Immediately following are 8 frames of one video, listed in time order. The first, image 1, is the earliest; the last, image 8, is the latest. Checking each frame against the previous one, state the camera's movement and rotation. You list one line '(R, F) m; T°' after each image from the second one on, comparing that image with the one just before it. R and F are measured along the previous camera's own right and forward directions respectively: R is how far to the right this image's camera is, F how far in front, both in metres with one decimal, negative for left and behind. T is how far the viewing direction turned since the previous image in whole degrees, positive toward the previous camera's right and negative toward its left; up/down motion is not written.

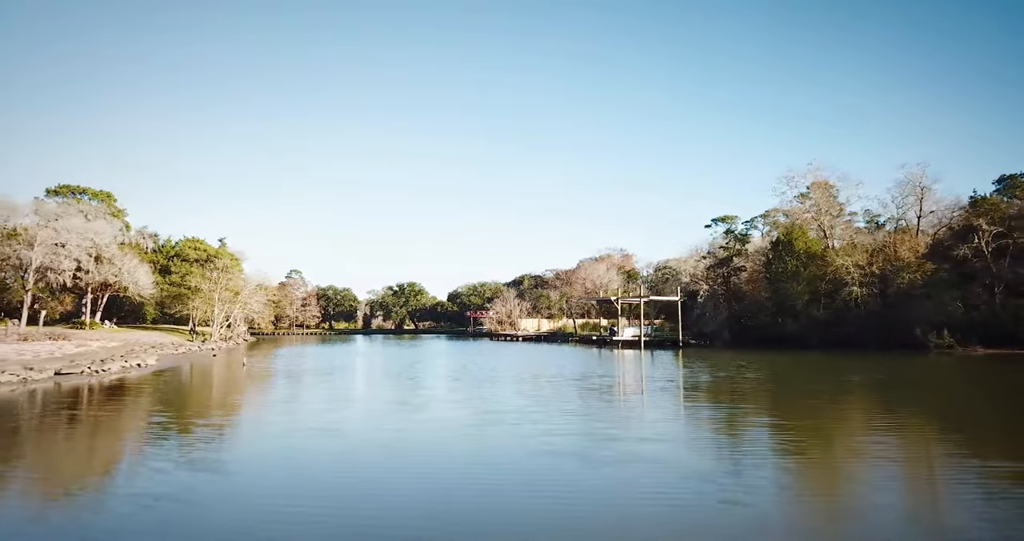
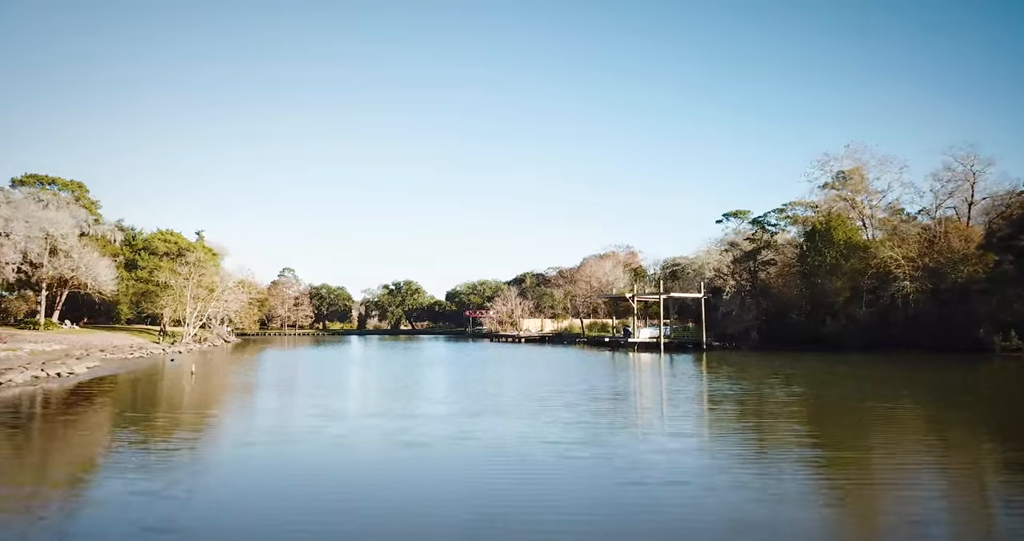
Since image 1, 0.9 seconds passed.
(-0.1, +2.9) m; 0°
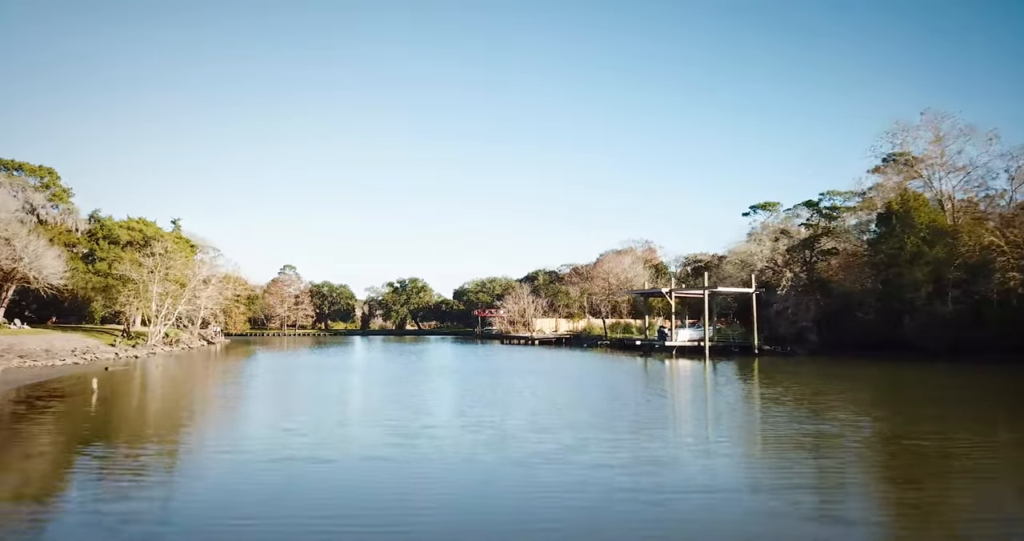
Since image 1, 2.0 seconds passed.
(-0.2, +3.8) m; -1°
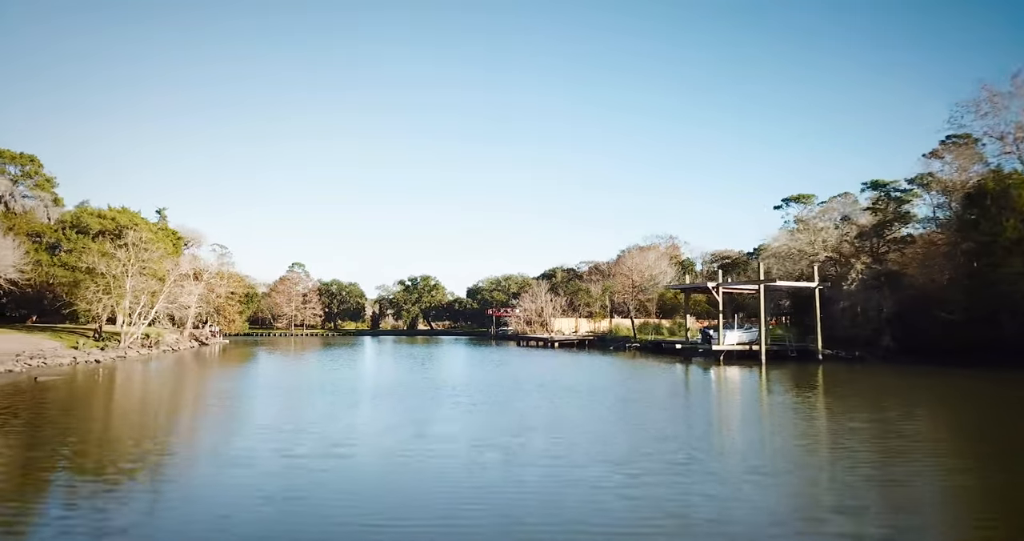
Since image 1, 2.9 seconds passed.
(-0.1, +3.0) m; -1°
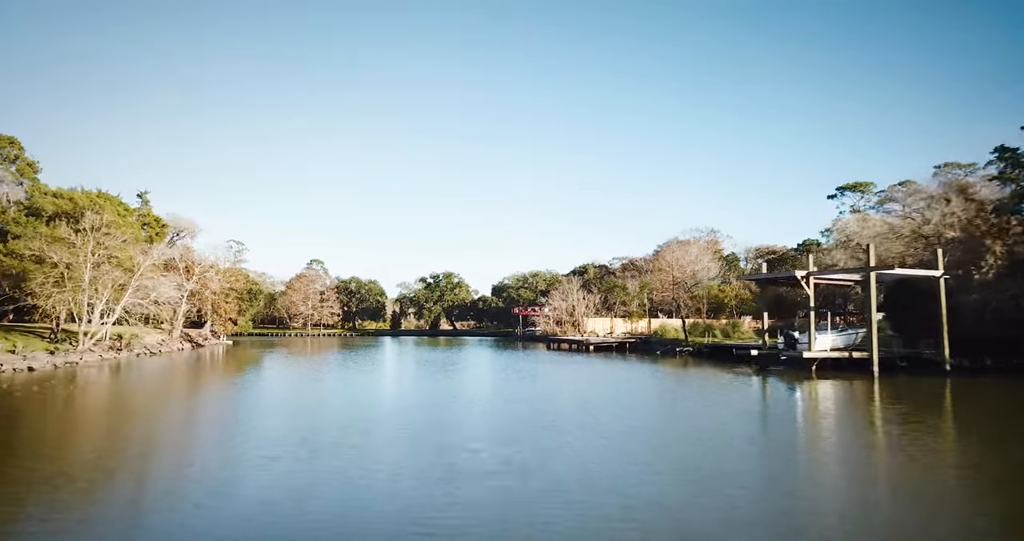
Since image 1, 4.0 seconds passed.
(-0.1, +3.9) m; -2°
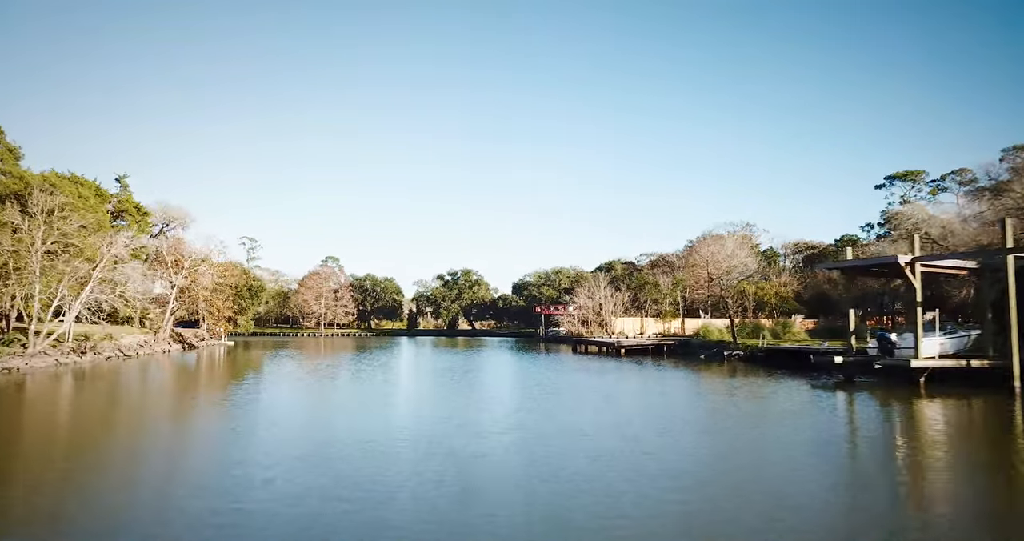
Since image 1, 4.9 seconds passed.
(0.0, +3.0) m; -2°
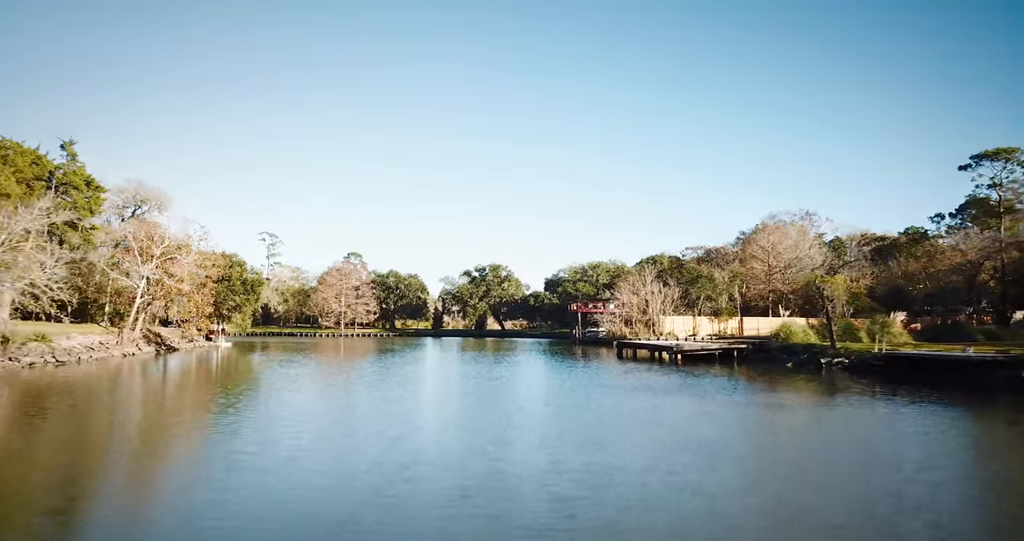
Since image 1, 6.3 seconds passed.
(+0.1, +4.5) m; -3°
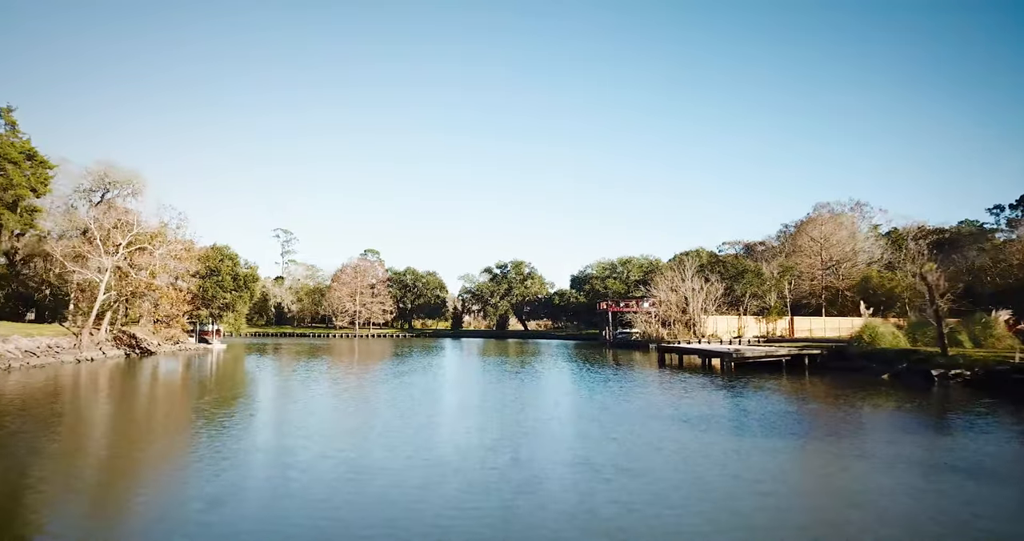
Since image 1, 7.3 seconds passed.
(+0.1, +3.3) m; -2°
